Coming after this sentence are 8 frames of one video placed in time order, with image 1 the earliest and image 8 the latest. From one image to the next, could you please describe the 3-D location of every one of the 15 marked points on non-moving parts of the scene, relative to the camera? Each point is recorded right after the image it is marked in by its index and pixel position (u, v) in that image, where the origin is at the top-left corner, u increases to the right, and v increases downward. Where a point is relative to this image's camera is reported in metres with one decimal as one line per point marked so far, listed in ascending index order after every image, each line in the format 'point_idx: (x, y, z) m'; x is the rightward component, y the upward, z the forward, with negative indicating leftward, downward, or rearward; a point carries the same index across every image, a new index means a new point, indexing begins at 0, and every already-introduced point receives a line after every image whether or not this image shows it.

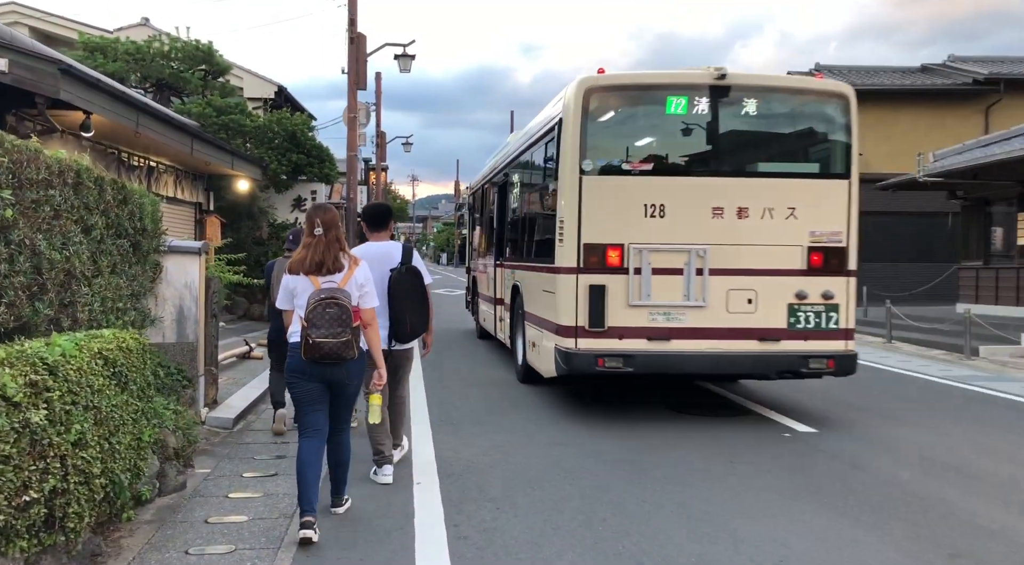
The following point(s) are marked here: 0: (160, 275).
0: (-3.1, +0.1, +7.1) m
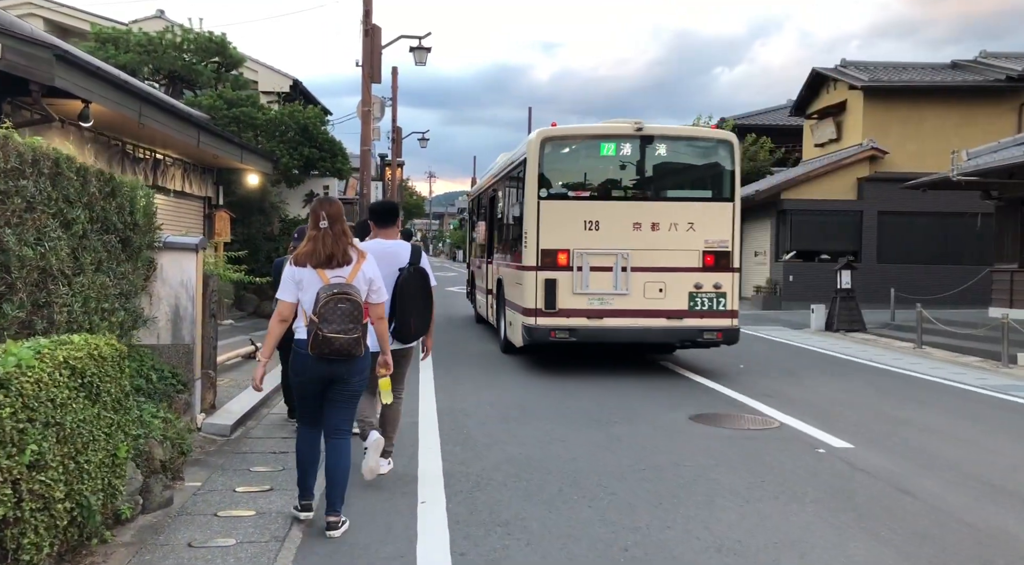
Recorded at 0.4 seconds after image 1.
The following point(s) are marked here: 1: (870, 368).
0: (-2.9, +0.1, +6.7) m
1: (+5.4, -1.3, +12.2) m
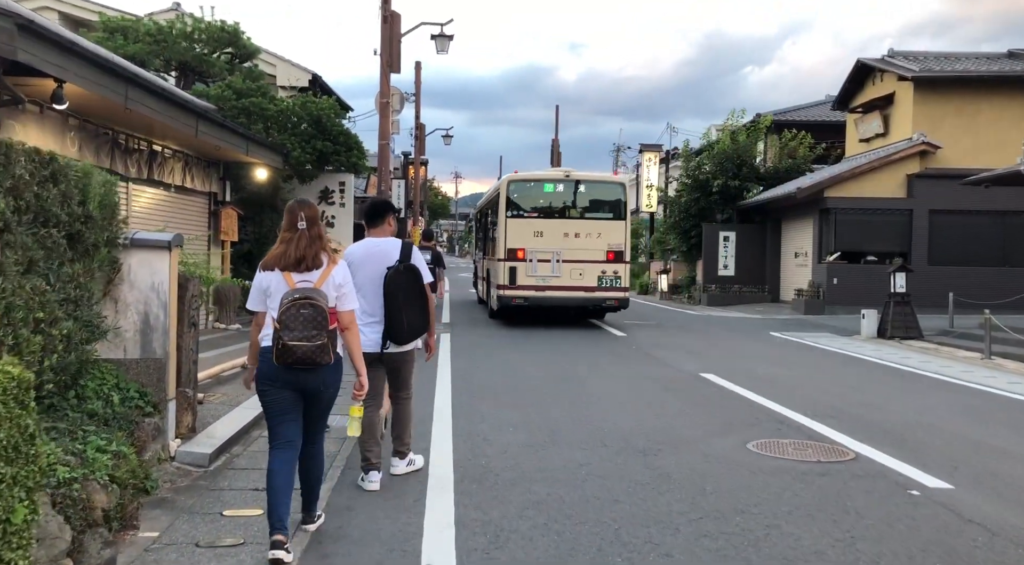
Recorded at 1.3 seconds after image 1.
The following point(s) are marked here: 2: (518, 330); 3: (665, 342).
0: (-2.7, +0.1, +5.7) m
1: (+5.7, -1.3, +10.9) m
2: (+0.1, -1.0, +17.1) m
3: (+2.9, -1.1, +15.3) m
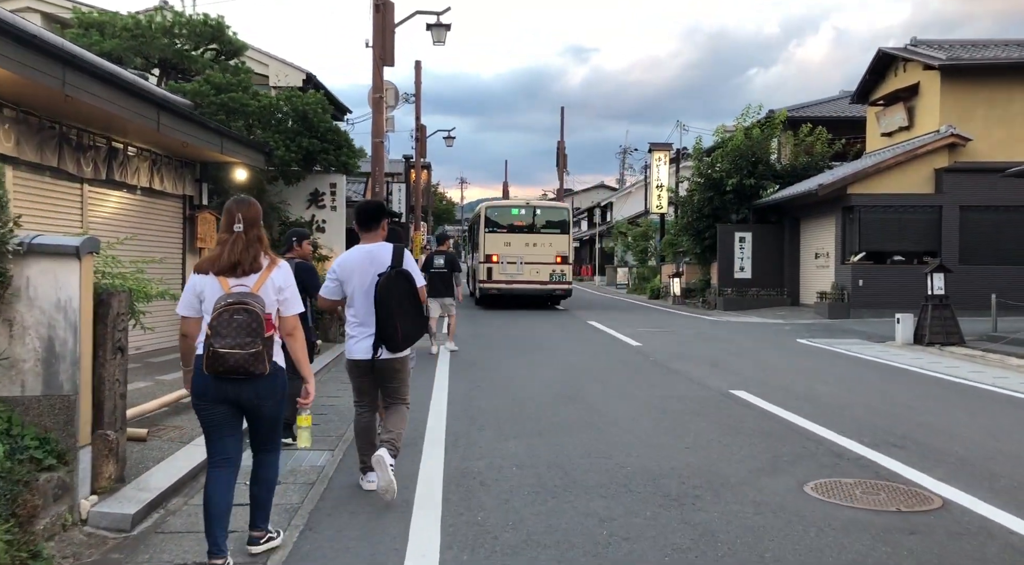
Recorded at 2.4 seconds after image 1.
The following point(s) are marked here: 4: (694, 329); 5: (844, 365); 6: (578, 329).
0: (-2.8, 0.0, +4.5) m
1: (+5.8, -1.3, +9.6) m
2: (+0.2, -1.1, +15.9) m
3: (+3.0, -1.2, +14.0) m
4: (+4.3, -1.1, +18.8) m
5: (+5.1, -1.3, +12.5) m
6: (+1.5, -1.0, +18.2) m
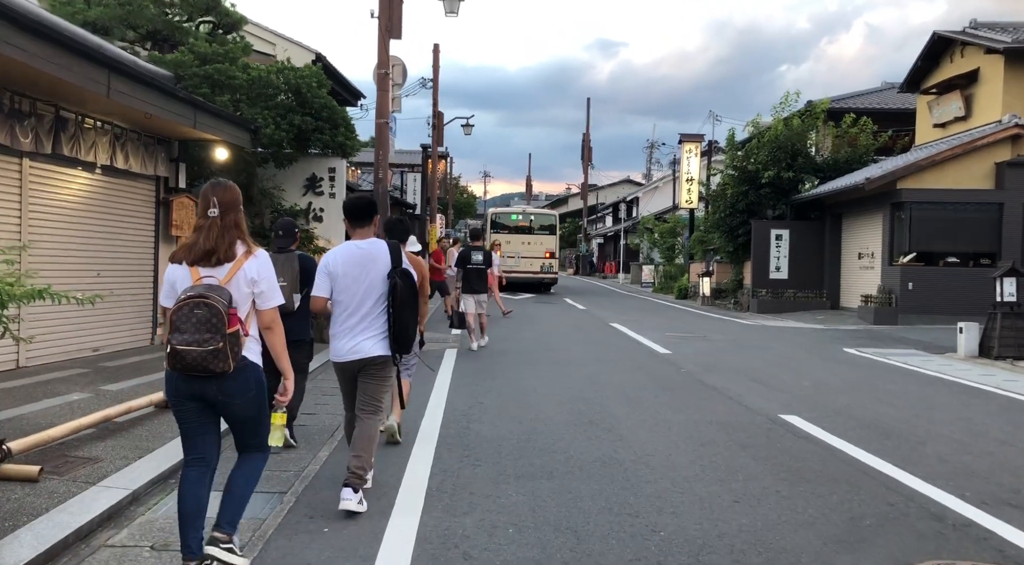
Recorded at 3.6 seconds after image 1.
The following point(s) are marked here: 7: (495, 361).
0: (-2.8, 0.0, +3.0) m
1: (+5.9, -1.4, +8.0) m
2: (+0.5, -1.1, +14.3) m
3: (+3.2, -1.2, +12.4) m
4: (+4.6, -1.1, +17.2) m
5: (+5.3, -1.3, +10.8) m
6: (+1.8, -1.0, +16.6) m
7: (-0.3, -1.2, +12.0) m
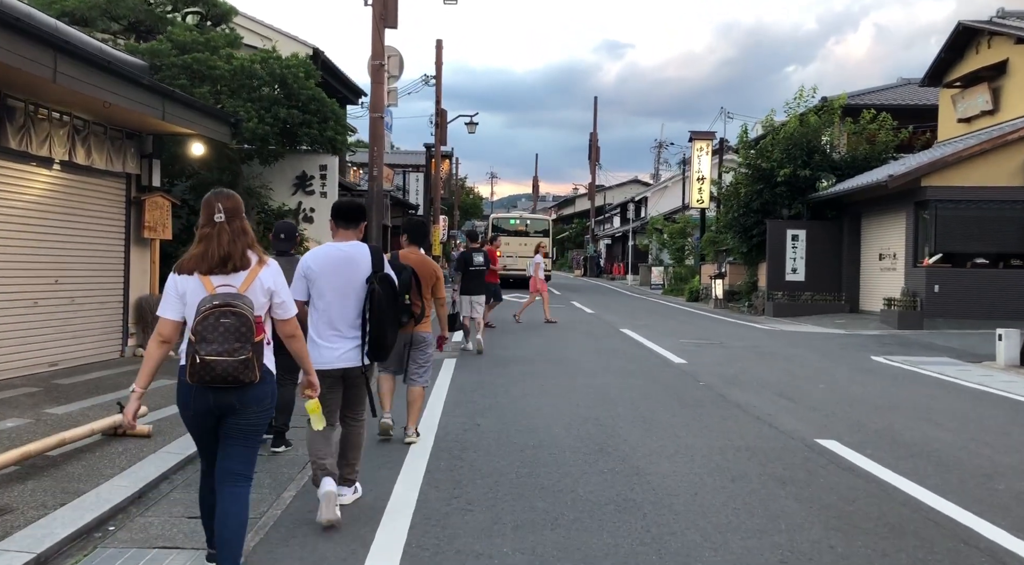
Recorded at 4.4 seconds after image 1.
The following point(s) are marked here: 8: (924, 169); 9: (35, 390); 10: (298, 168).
0: (-2.8, -0.1, +2.1) m
1: (+5.9, -1.5, +7.0) m
2: (+0.6, -1.1, +13.4) m
3: (+3.2, -1.3, +11.4) m
4: (+4.7, -1.2, +16.2) m
5: (+5.3, -1.4, +9.8) m
6: (+1.9, -1.1, +15.6) m
7: (-0.2, -1.2, +11.0) m
8: (+9.4, +2.6, +18.4) m
9: (-4.5, -1.0, +7.6) m
10: (-3.5, +1.9, +13.3) m
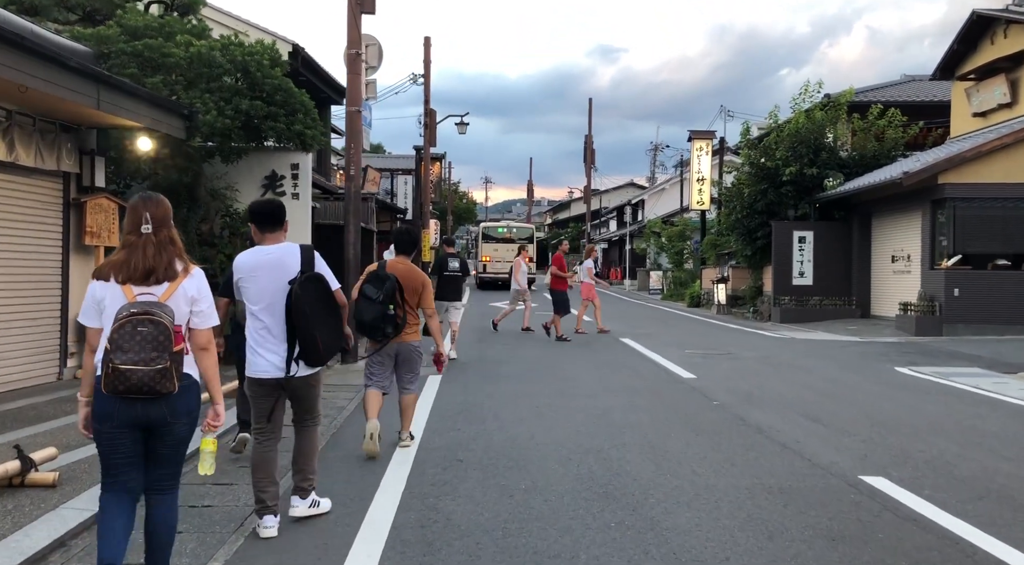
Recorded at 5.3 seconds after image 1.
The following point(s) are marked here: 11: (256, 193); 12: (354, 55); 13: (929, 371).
0: (-2.9, -0.2, +0.9) m
1: (+5.8, -1.5, +5.8) m
2: (+0.4, -1.2, +12.2) m
3: (+3.1, -1.4, +10.3) m
4: (+4.5, -1.3, +15.1) m
5: (+5.2, -1.4, +8.7) m
6: (+1.8, -1.2, +14.5) m
7: (-0.3, -1.3, +9.9) m
8: (+9.2, +2.5, +17.3) m
9: (-4.6, -1.1, +6.4) m
10: (-3.7, +1.7, +12.1) m
11: (-3.9, +1.4, +12.3) m
12: (-2.4, +3.5, +12.4) m
13: (+6.4, -1.4, +12.4) m
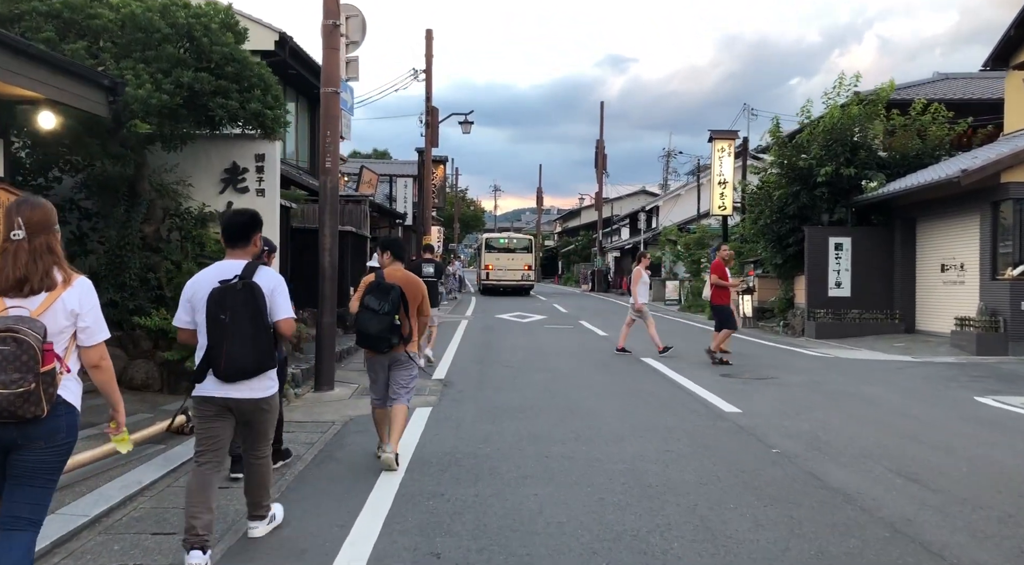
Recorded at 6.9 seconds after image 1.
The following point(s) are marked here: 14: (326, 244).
0: (-3.0, -0.2, -1.0) m
1: (+5.8, -1.6, +3.7) m
2: (+0.5, -1.4, +10.2) m
3: (+3.1, -1.5, +8.3) m
4: (+4.6, -1.5, +13.0) m
5: (+5.3, -1.6, +6.6) m
6: (+1.8, -1.4, +12.5) m
7: (-0.3, -1.5, +7.9) m
8: (+9.3, +2.3, +15.2) m
9: (-4.6, -1.2, +4.5) m
10: (-3.6, +1.6, +10.2) m
11: (-3.8, +1.2, +10.4) m
12: (-2.3, +3.3, +10.5) m
13: (+6.5, -1.5, +10.4) m
14: (-2.4, +0.5, +10.6) m
